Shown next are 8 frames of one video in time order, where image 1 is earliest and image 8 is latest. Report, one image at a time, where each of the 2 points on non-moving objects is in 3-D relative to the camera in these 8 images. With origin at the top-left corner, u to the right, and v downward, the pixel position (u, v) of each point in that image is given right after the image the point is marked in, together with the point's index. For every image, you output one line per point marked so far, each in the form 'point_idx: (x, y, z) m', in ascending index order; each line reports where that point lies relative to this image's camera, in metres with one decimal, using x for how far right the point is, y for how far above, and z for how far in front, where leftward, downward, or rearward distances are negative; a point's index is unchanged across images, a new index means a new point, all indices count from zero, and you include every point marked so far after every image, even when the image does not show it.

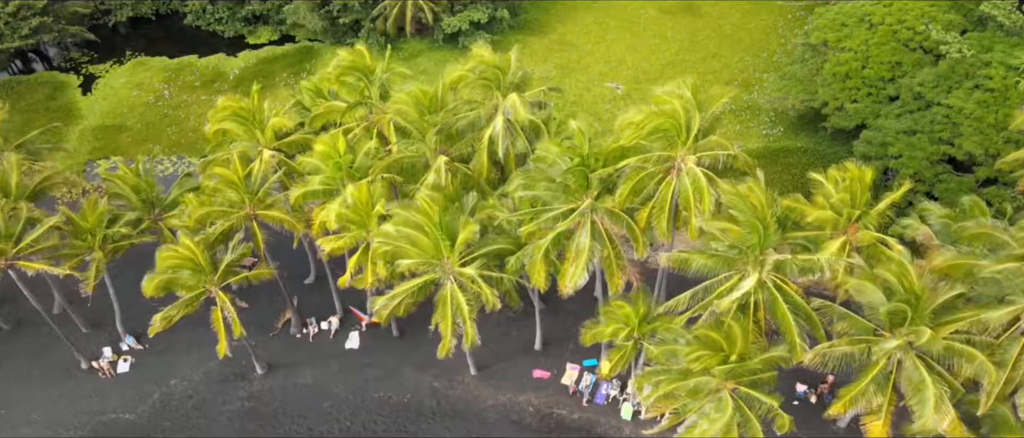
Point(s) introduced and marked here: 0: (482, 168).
0: (-0.8, +1.2, +19.2) m
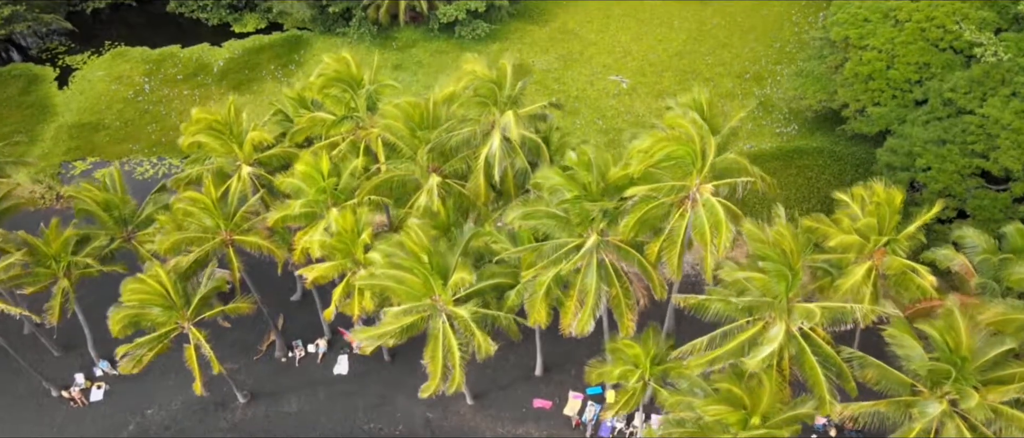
0: (-0.8, +0.6, +17.7) m
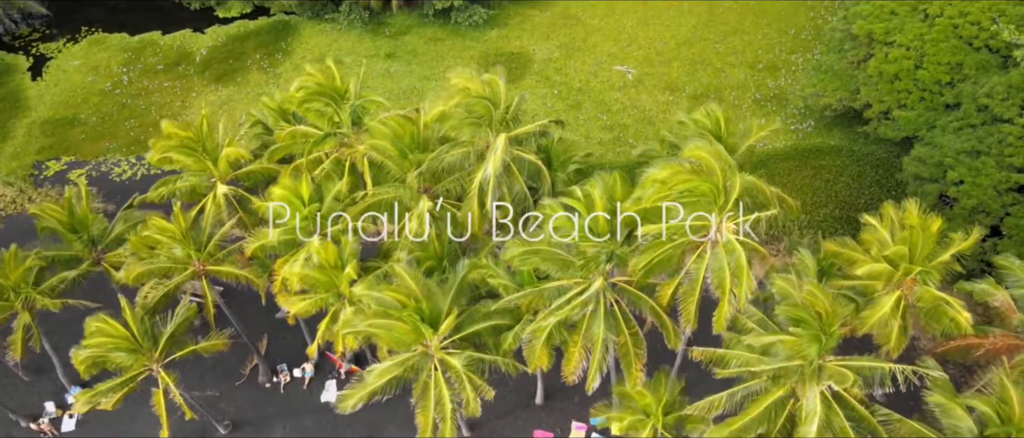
0: (-0.9, 0.0, +16.1) m
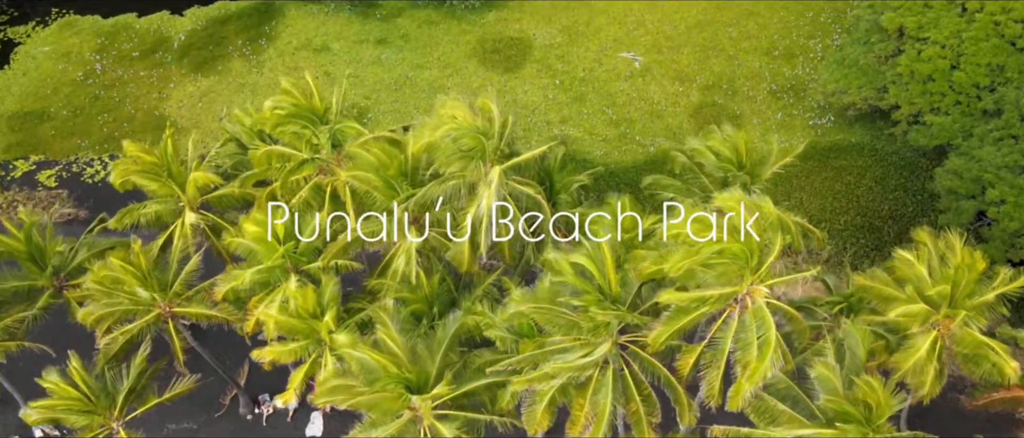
0: (-0.9, -0.8, +14.5) m
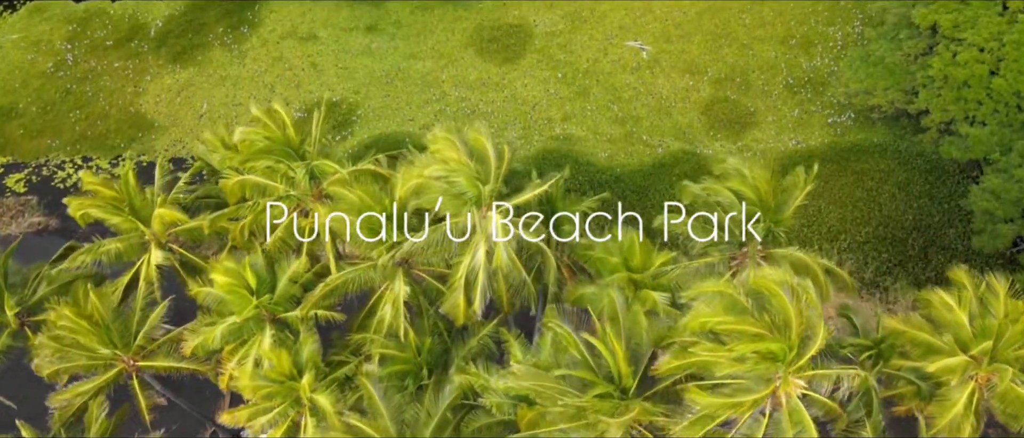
0: (-0.9, -1.7, +13.1) m
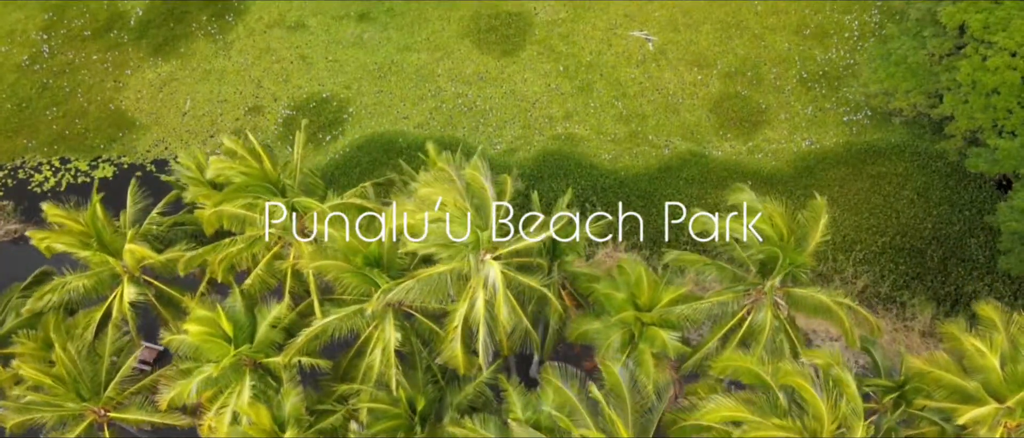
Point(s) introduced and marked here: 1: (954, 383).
0: (-1.0, -2.4, +12.2) m
1: (+8.1, -3.0, +13.3) m
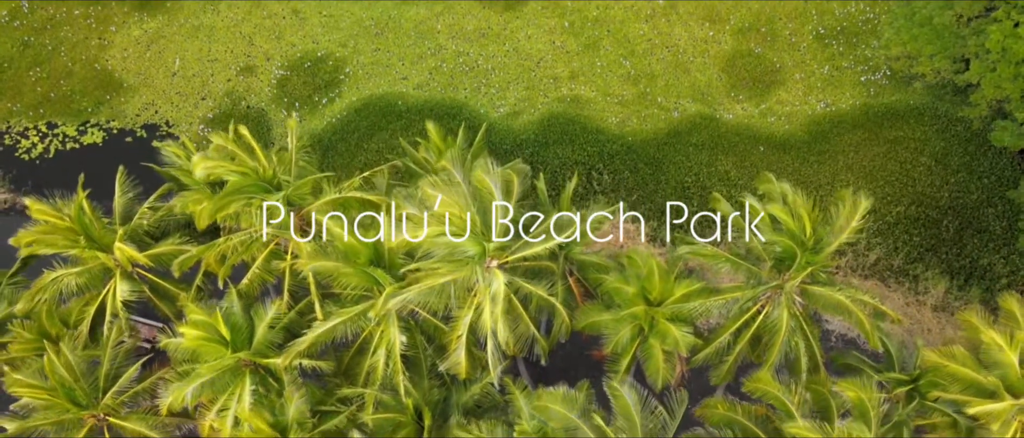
0: (-0.8, -2.4, +11.8) m
1: (+8.2, -2.8, +13.0) m
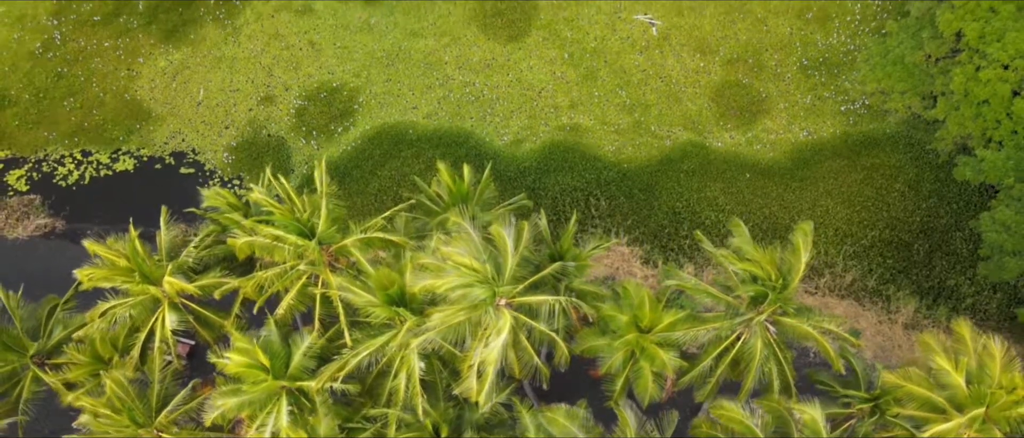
0: (-0.7, -3.1, +13.4) m
1: (+8.3, -3.6, +14.6) m
